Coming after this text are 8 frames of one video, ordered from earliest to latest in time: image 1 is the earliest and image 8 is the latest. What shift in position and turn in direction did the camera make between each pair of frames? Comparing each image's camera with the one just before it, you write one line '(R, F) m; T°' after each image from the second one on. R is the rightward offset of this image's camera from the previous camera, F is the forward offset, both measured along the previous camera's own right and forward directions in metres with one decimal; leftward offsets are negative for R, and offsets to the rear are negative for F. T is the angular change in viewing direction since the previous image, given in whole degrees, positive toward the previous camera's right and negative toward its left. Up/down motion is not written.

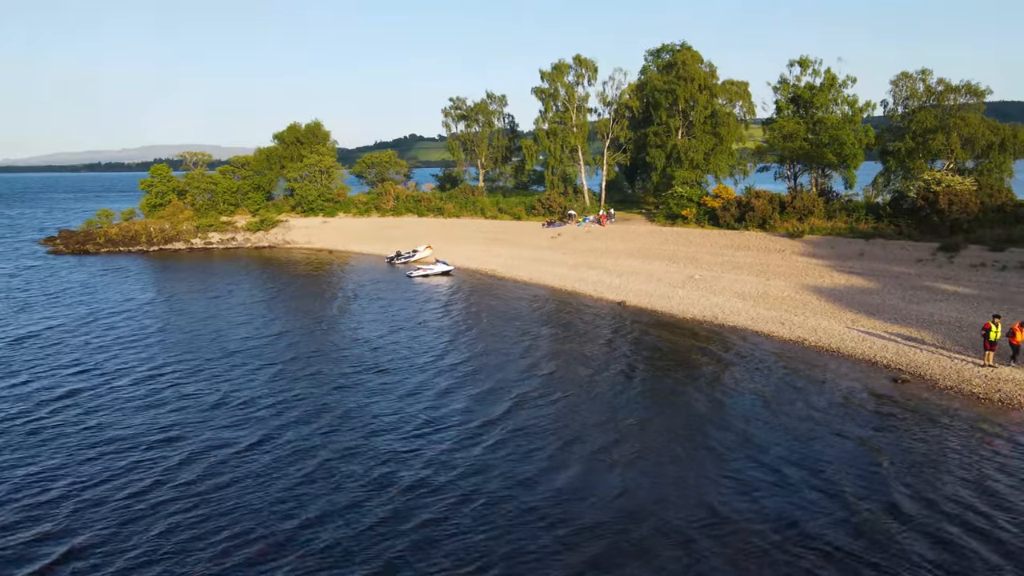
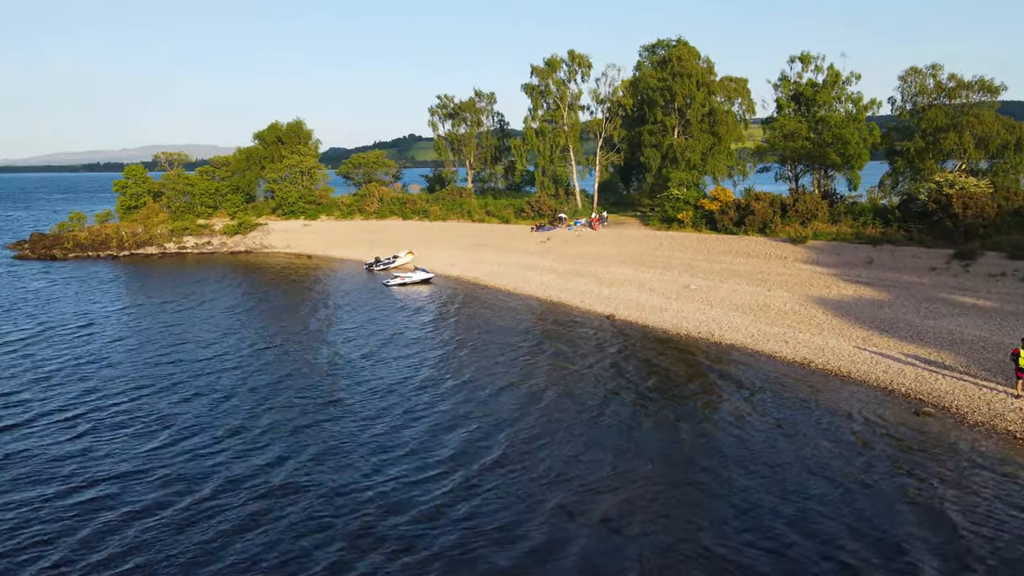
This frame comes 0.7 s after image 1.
(+1.2, +2.6) m; 0°
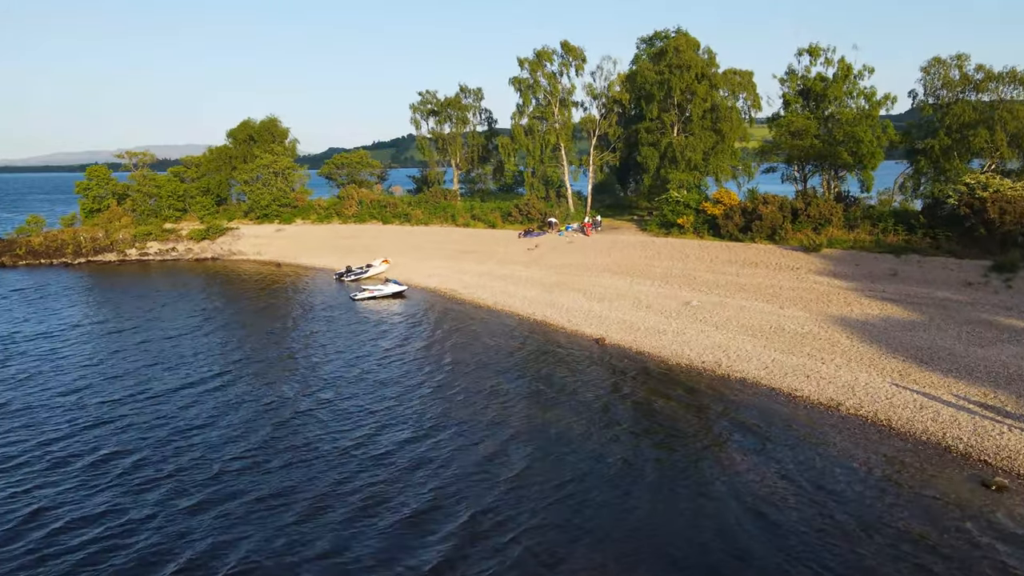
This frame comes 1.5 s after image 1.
(+1.2, +3.9) m; 0°
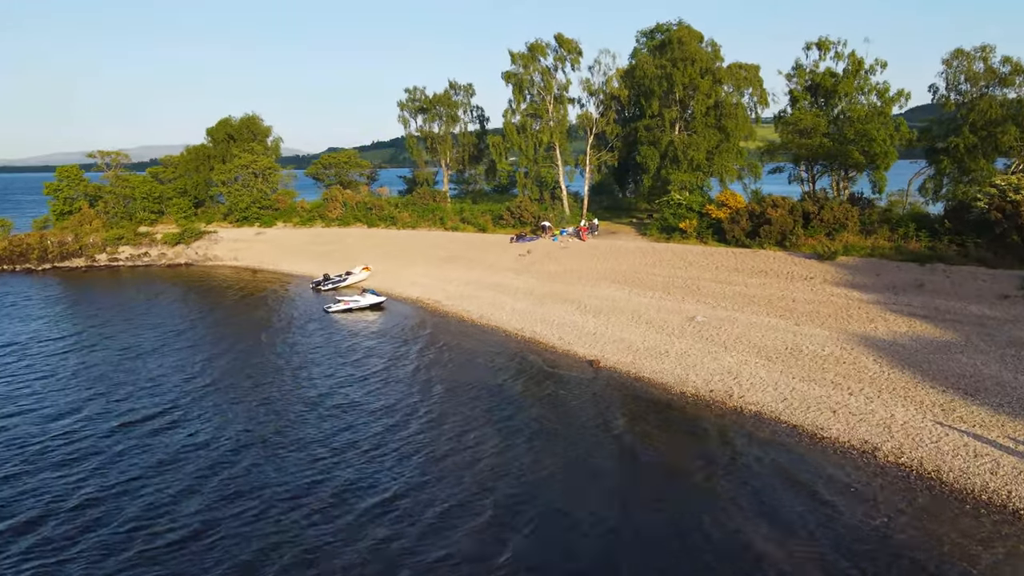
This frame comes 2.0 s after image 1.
(+0.7, +2.8) m; 0°
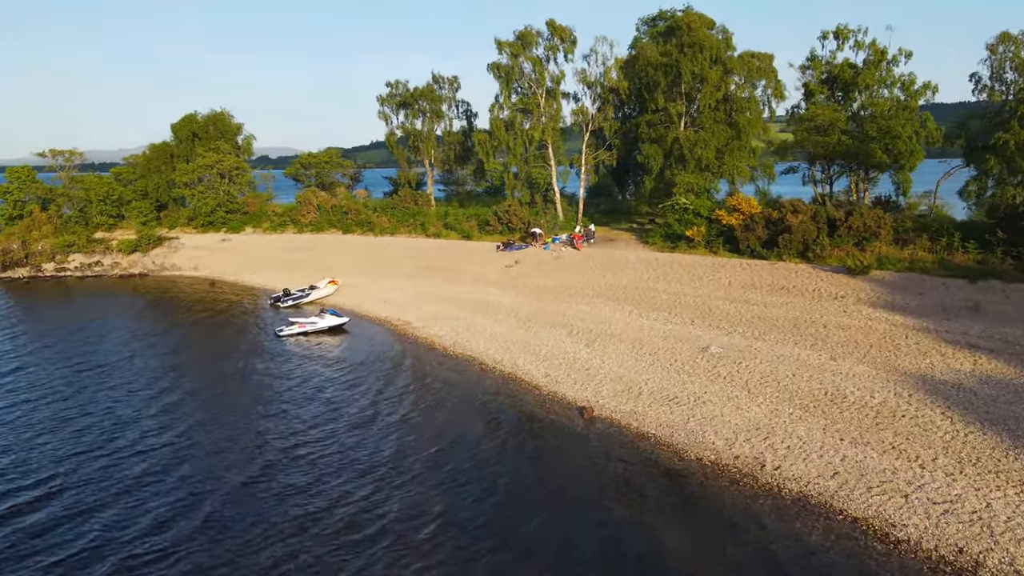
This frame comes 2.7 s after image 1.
(+1.0, +4.4) m; 0°
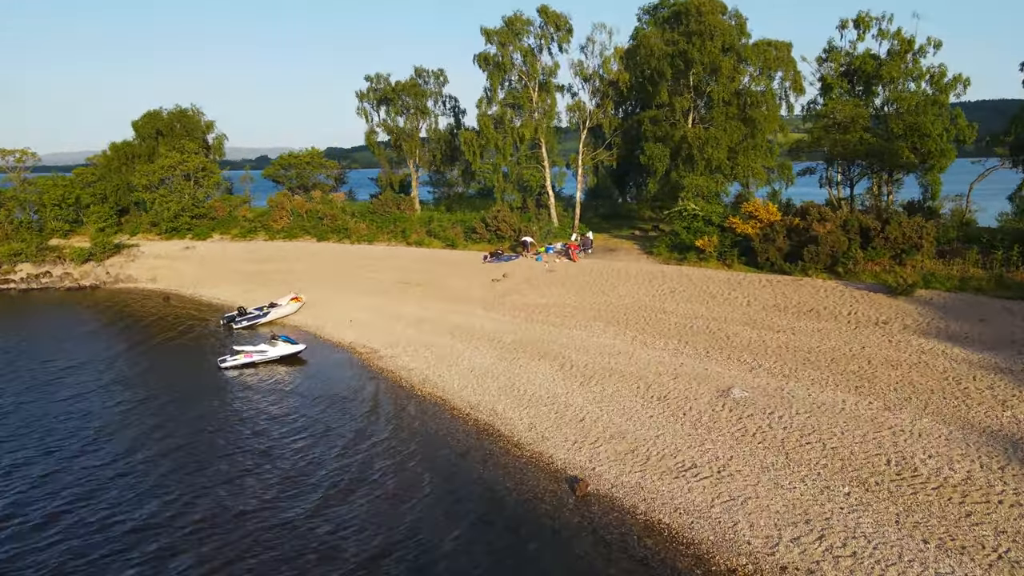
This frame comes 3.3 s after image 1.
(+0.8, +4.1) m; 0°
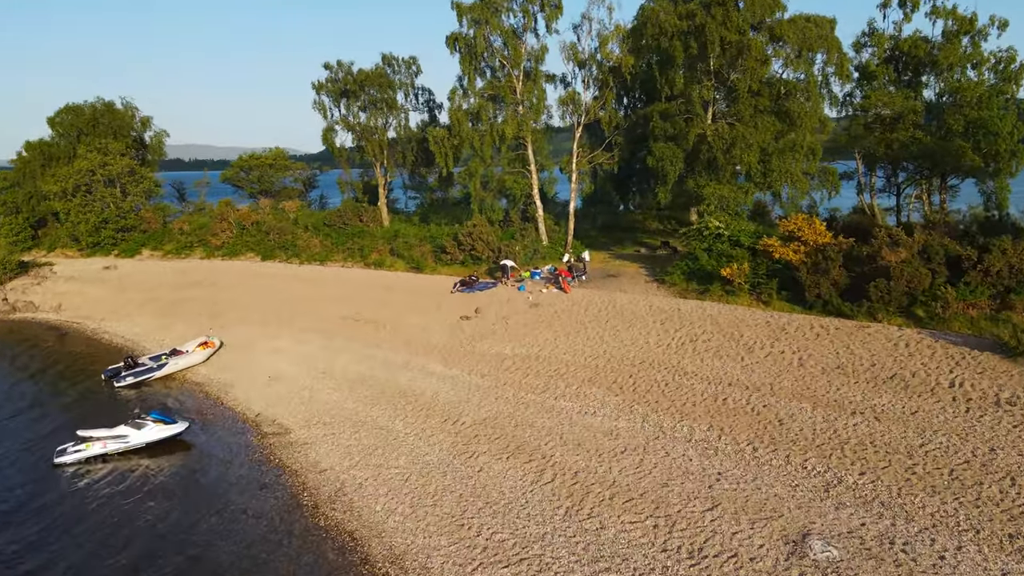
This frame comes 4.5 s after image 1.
(+1.3, +6.9) m; 0°
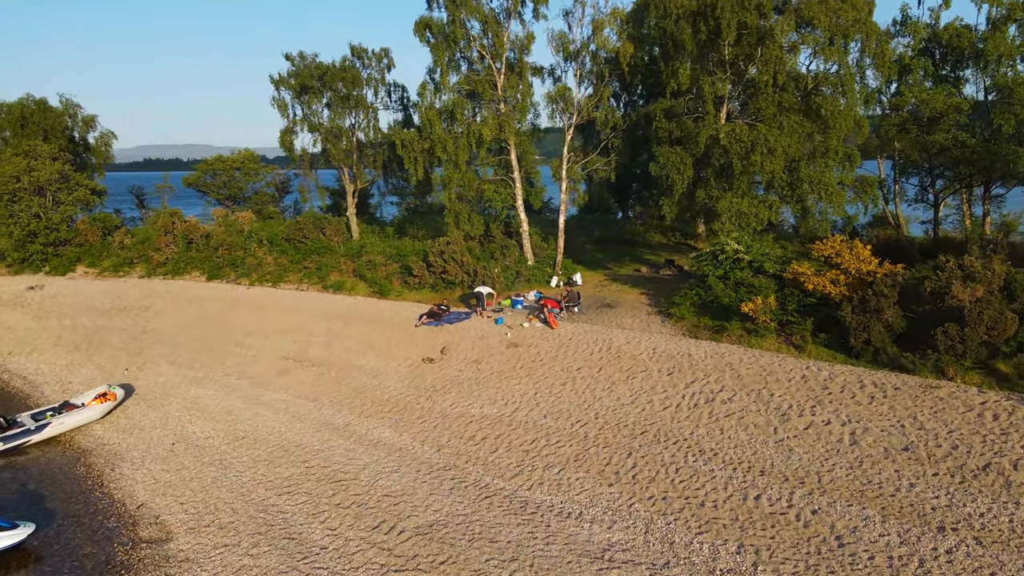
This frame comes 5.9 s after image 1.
(+1.1, +4.5) m; 0°
